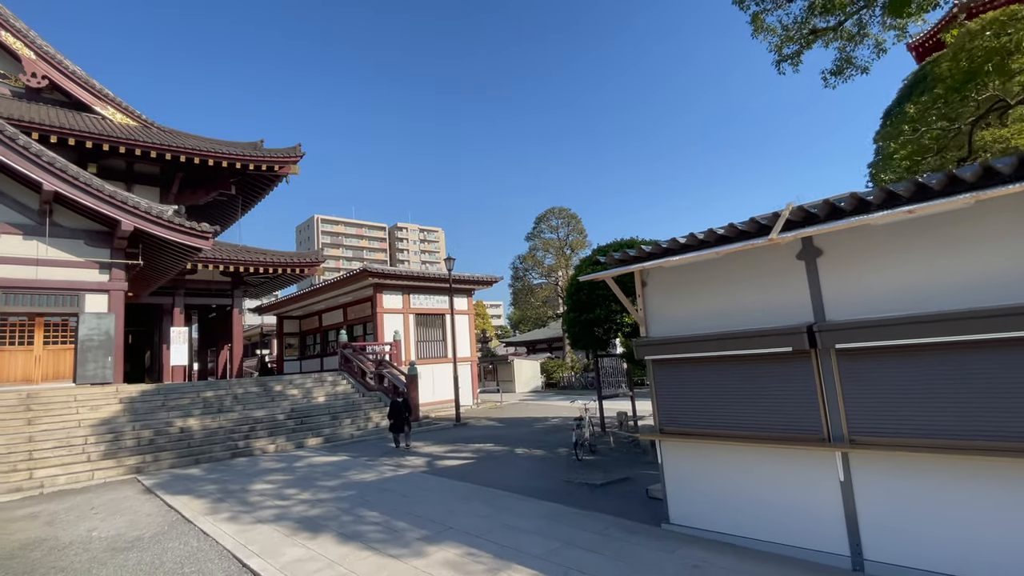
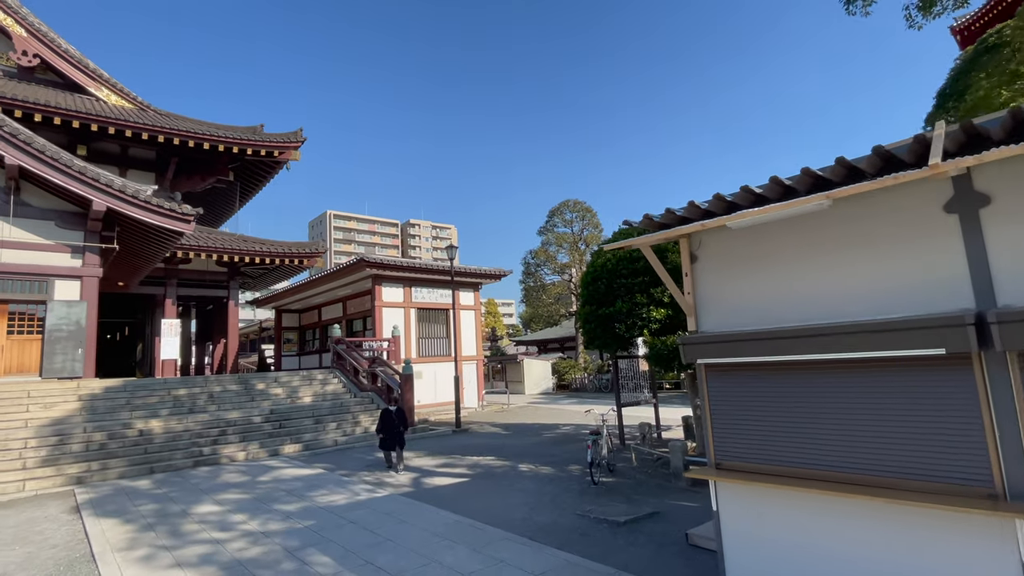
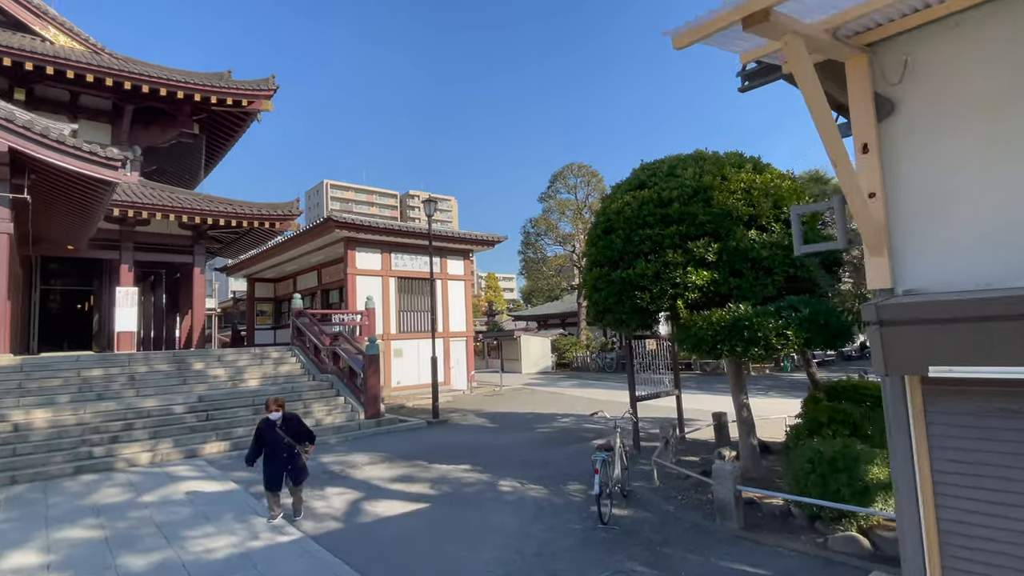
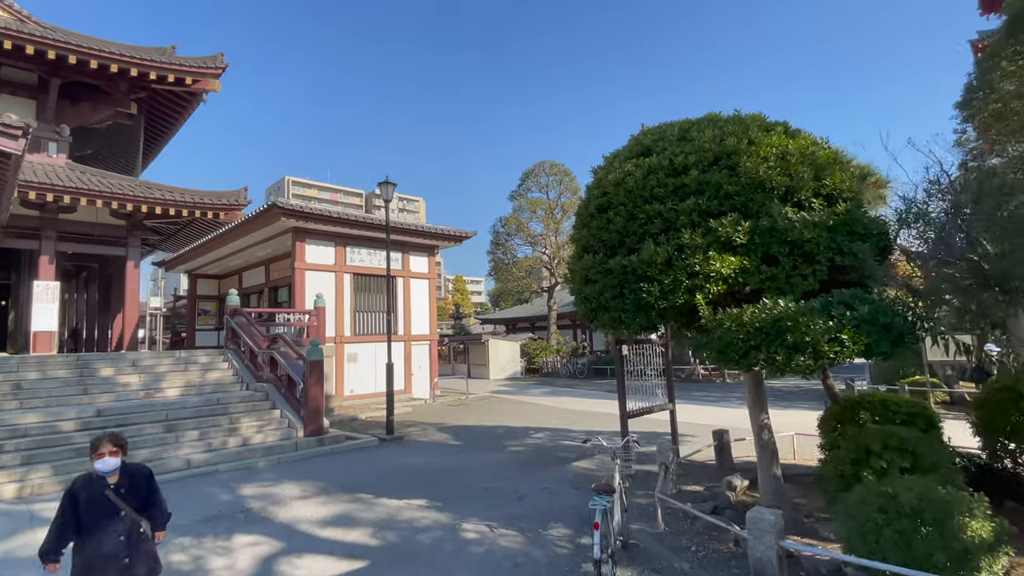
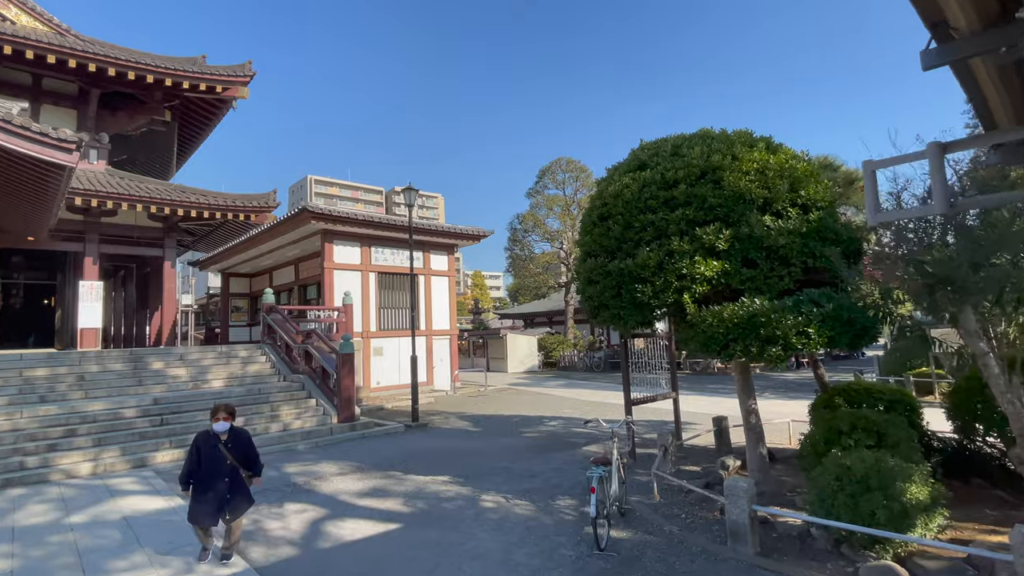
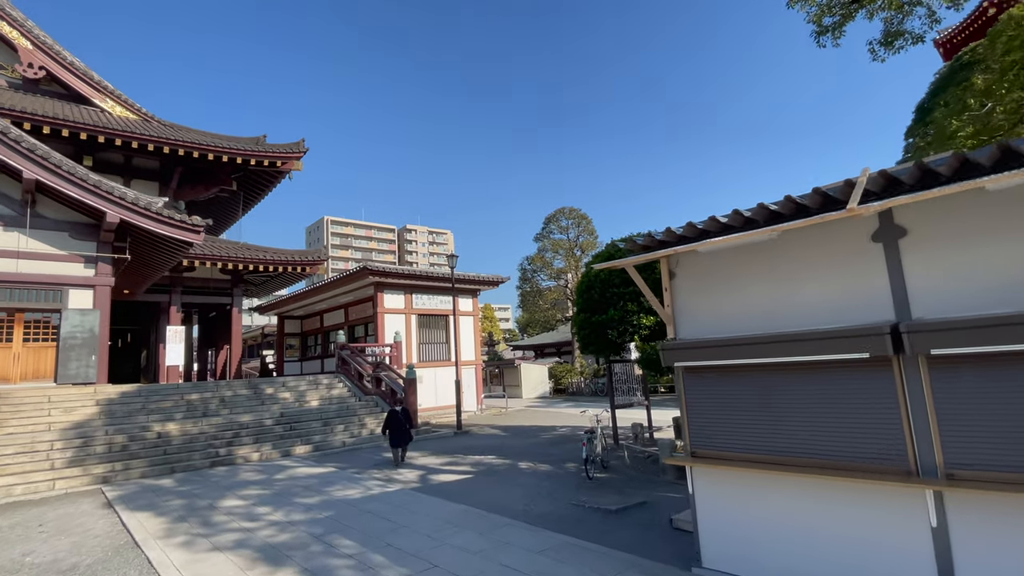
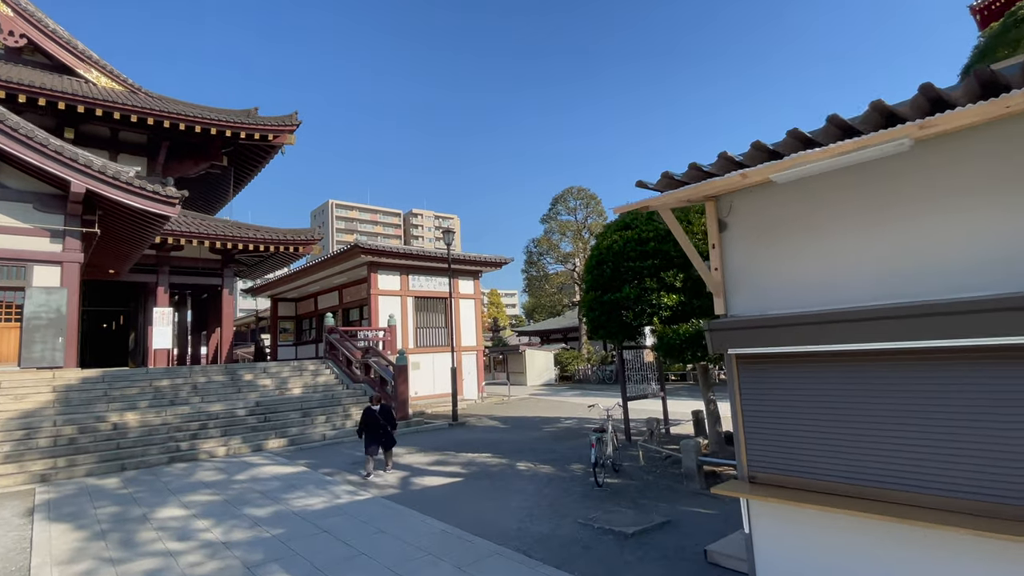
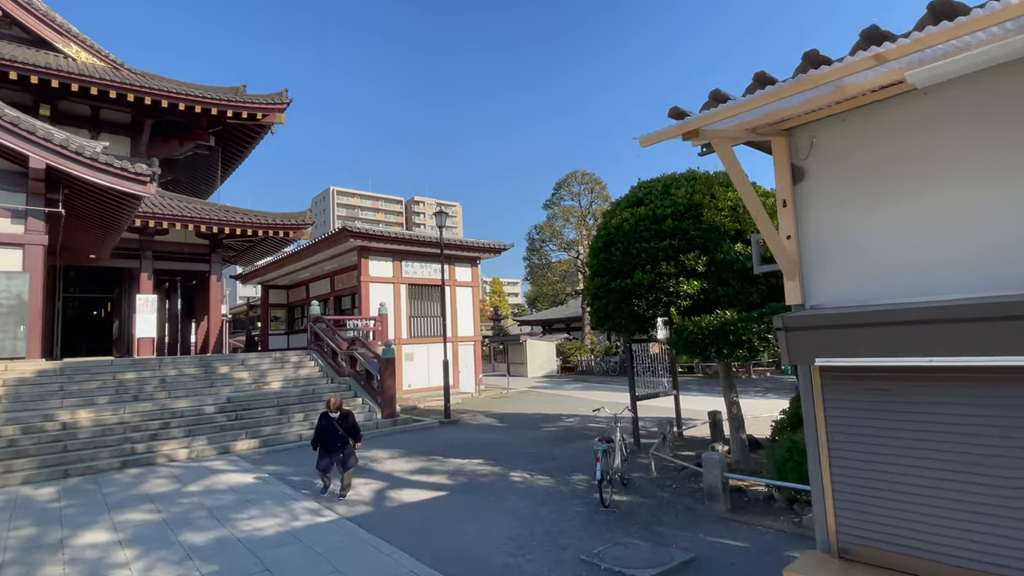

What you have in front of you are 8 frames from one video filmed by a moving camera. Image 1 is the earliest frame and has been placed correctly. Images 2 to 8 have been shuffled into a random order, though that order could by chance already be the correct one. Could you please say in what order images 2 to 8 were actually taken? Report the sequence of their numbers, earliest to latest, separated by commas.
6, 2, 7, 8, 3, 5, 4
